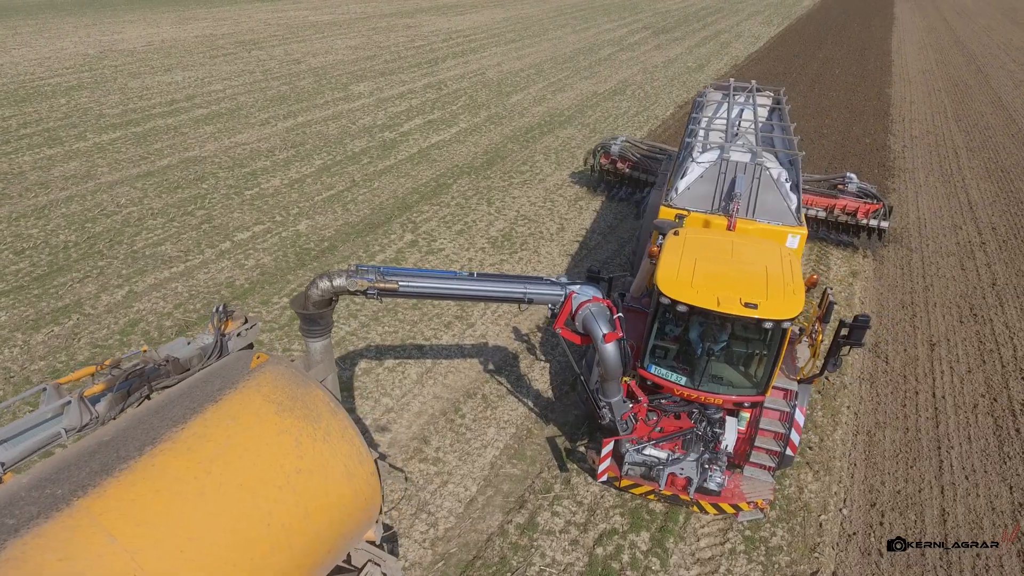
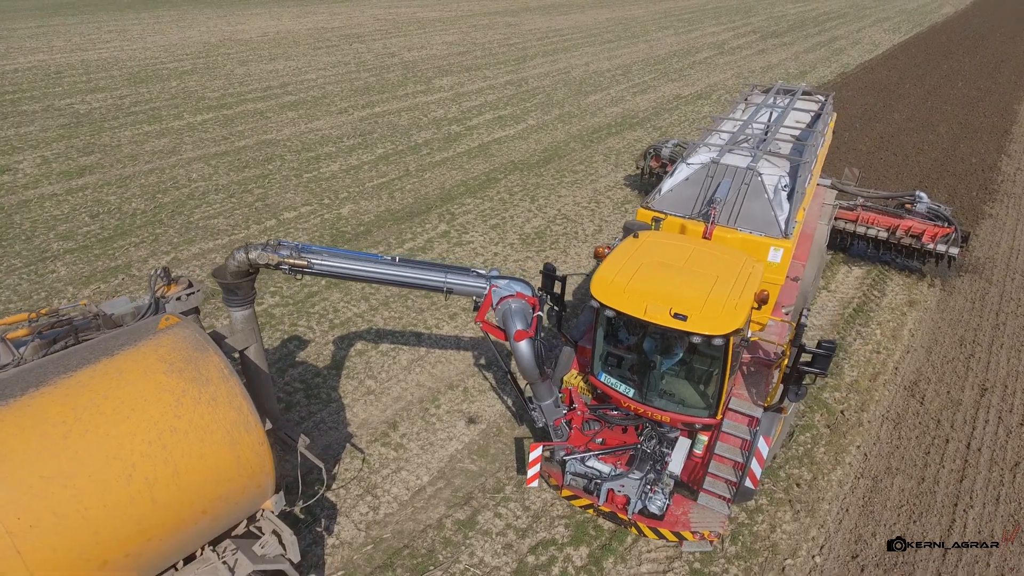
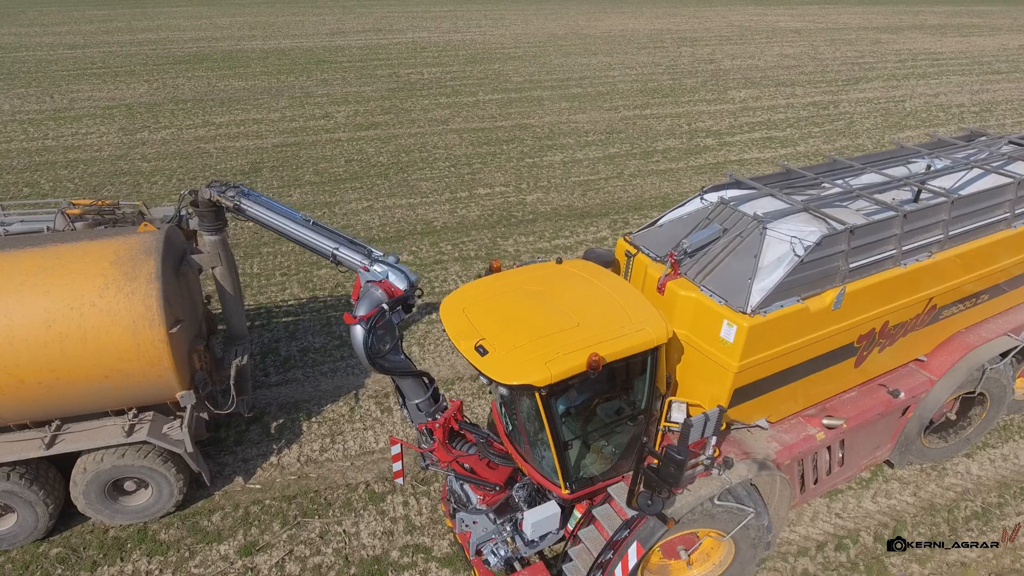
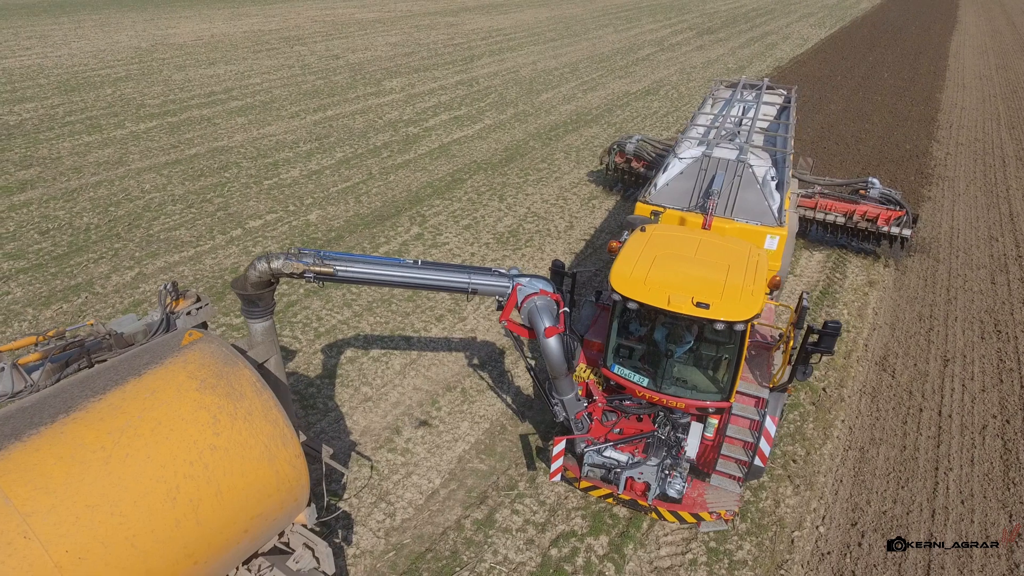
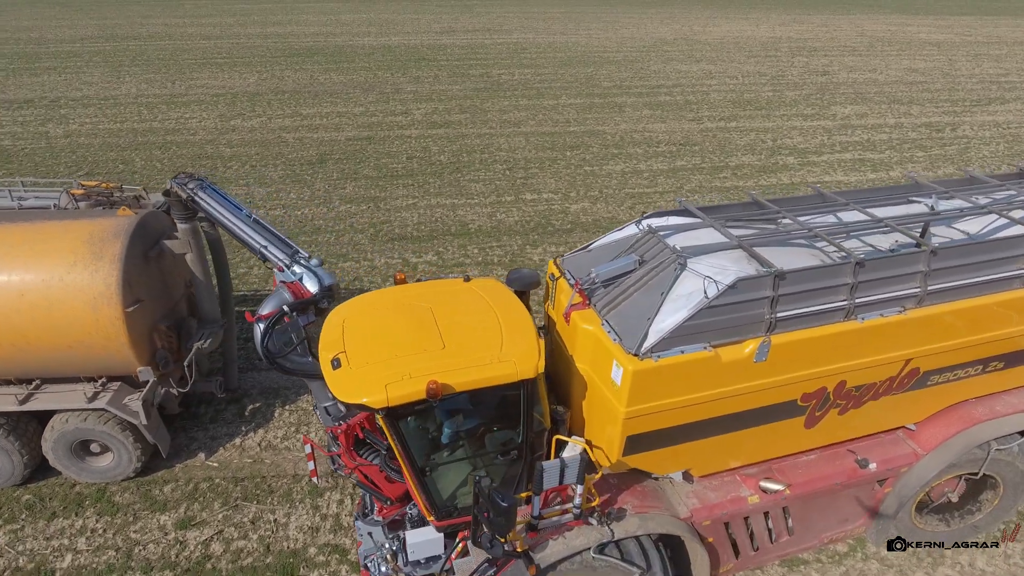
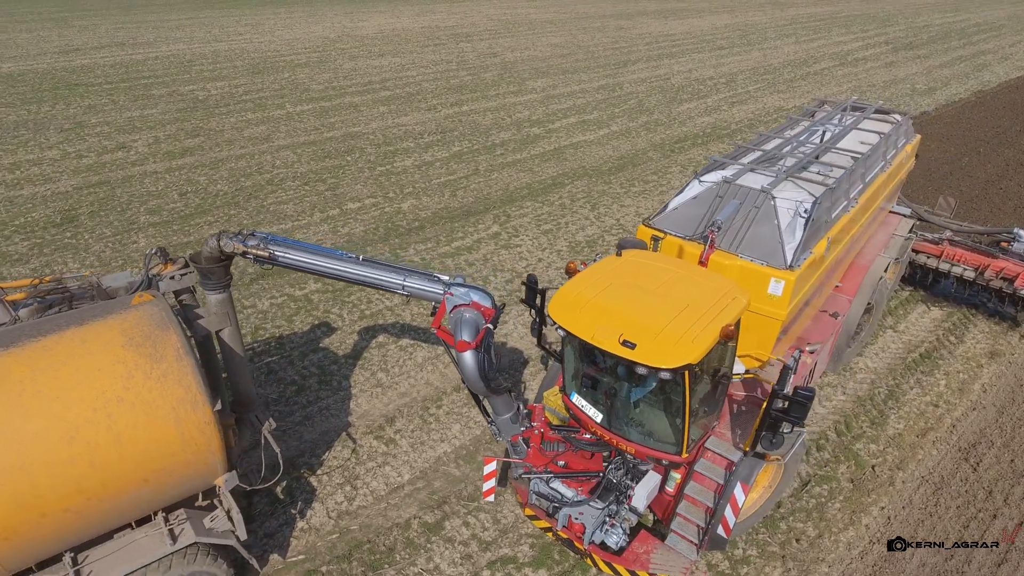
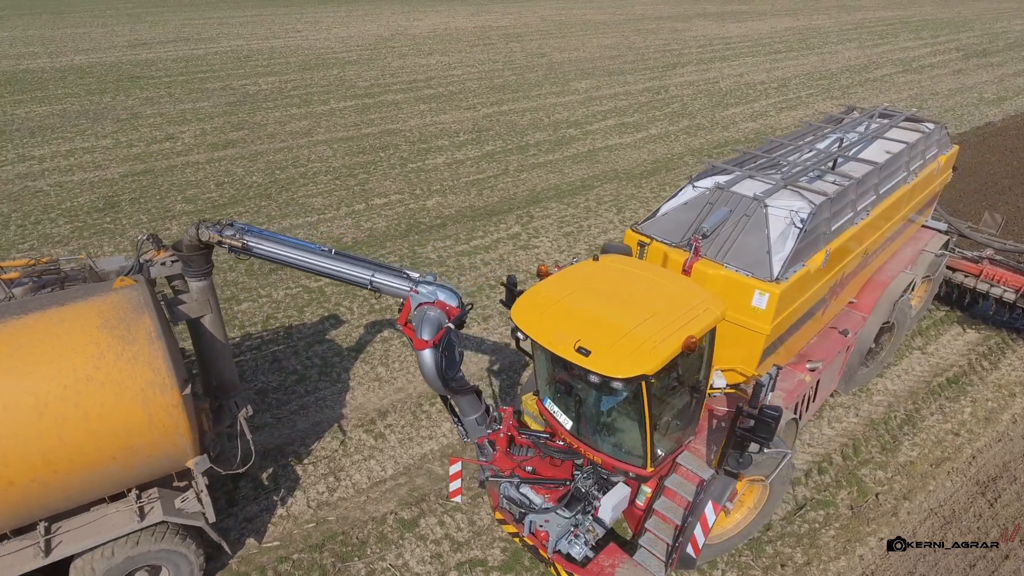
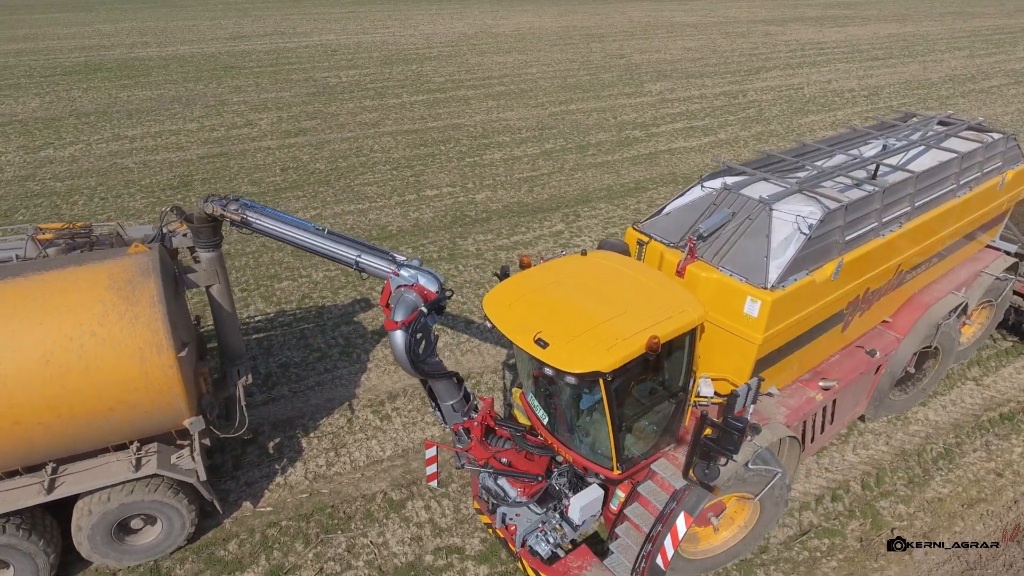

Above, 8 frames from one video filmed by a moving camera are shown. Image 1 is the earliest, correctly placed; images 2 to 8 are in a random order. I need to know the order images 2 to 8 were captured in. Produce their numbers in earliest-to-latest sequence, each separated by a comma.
4, 2, 6, 7, 8, 3, 5
